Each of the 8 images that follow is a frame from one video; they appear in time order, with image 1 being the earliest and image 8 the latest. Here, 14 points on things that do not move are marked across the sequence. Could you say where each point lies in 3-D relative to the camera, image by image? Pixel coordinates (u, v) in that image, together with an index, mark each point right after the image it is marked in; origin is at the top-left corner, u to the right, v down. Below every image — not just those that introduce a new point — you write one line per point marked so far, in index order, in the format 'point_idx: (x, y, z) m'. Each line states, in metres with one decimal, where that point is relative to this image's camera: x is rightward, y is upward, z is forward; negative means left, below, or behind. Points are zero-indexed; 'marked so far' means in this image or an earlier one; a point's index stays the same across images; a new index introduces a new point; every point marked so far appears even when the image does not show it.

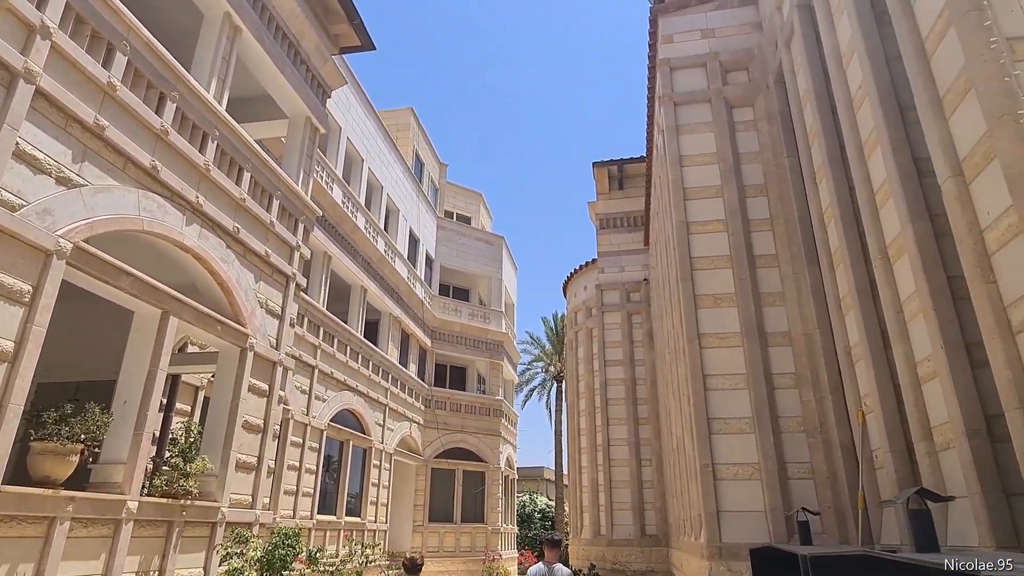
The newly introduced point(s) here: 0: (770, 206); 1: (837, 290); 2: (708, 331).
0: (+3.9, +1.2, +9.3) m
1: (+4.0, 0.0, +7.5) m
2: (+2.8, -0.6, +8.7) m
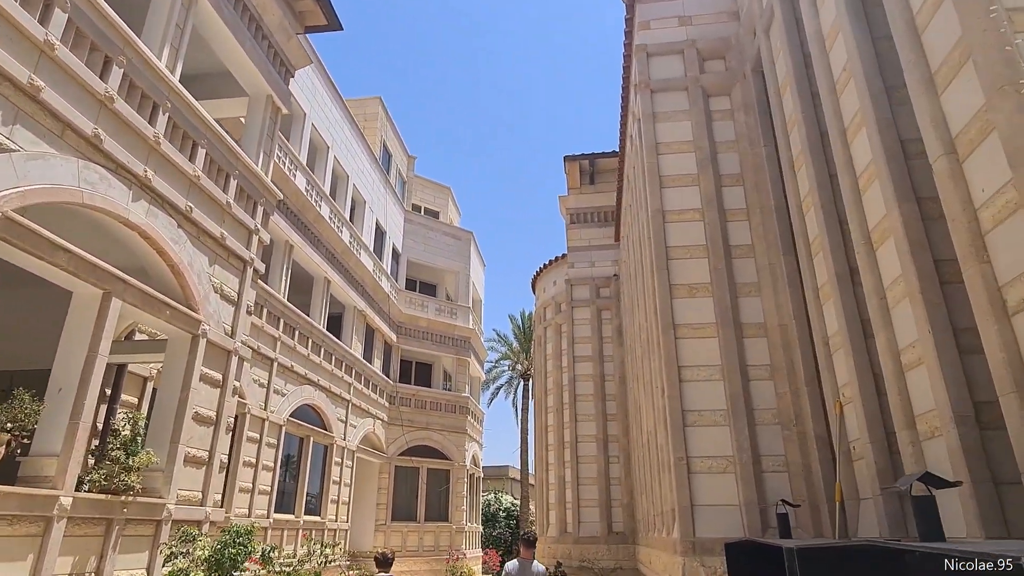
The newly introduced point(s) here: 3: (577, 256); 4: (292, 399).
0: (+3.5, +1.4, +9.1) m
1: (+3.6, +0.1, +7.3) m
2: (+2.4, -0.5, +8.5) m
3: (+2.1, +1.0, +19.9) m
4: (-6.2, -3.1, +17.2) m
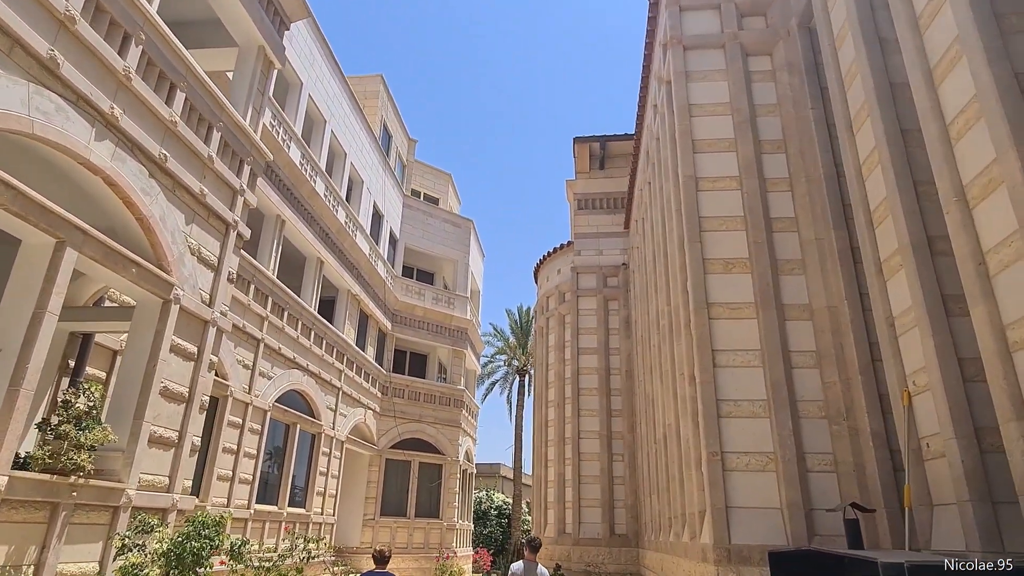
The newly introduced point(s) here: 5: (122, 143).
0: (+3.7, +1.7, +8.2) m
1: (+3.8, +0.4, +6.4) m
2: (+2.5, -0.1, +7.6) m
3: (+2.2, +1.4, +19.0) m
4: (-6.2, -2.5, +16.2) m
5: (-4.7, +1.8, +7.4) m
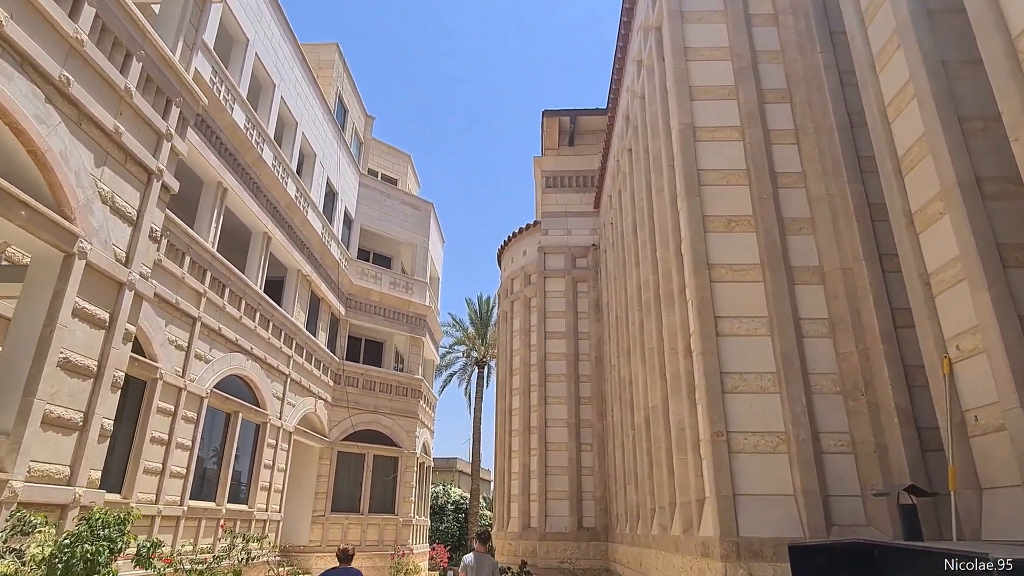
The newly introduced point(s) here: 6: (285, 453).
0: (+3.4, +2.1, +7.3) m
1: (+3.6, +0.8, +5.6) m
2: (+2.3, +0.3, +6.7) m
3: (+1.1, +1.9, +18.0) m
4: (-7.1, -1.9, +14.7) m
5: (-4.9, +2.3, +6.0) m
6: (-7.0, -5.1, +18.8) m
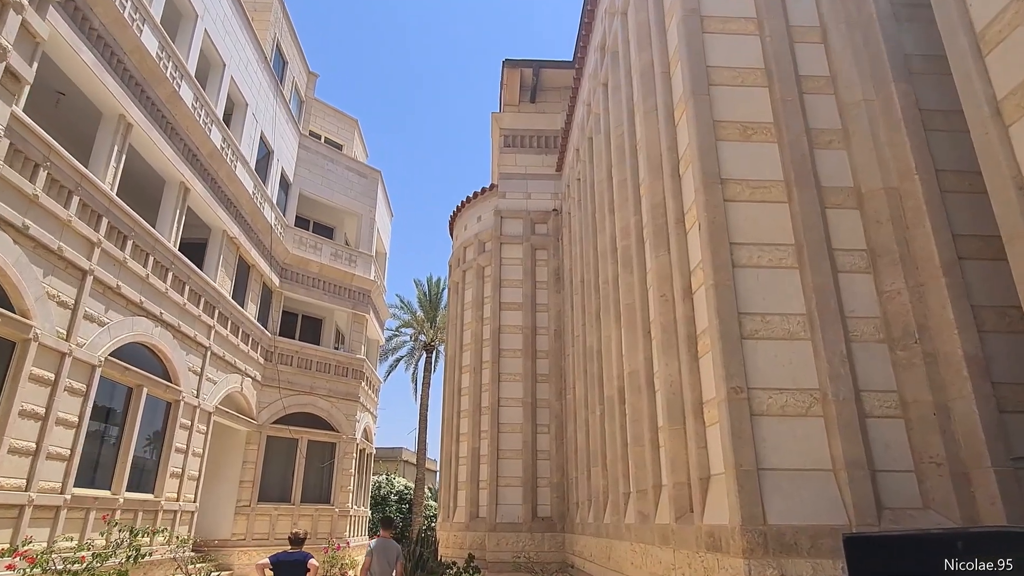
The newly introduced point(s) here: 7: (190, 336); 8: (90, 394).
0: (+3.0, +2.7, +6.0) m
1: (+3.3, +1.4, +4.3) m
2: (+1.9, +1.0, +5.3) m
3: (-0.1, +2.8, +16.4) m
4: (-8.1, -0.9, +12.5) m
5: (-5.2, +3.1, +4.0) m
6: (-8.4, -4.0, +16.7) m
7: (-8.2, -1.2, +15.7) m
8: (-8.1, -2.0, +11.8) m
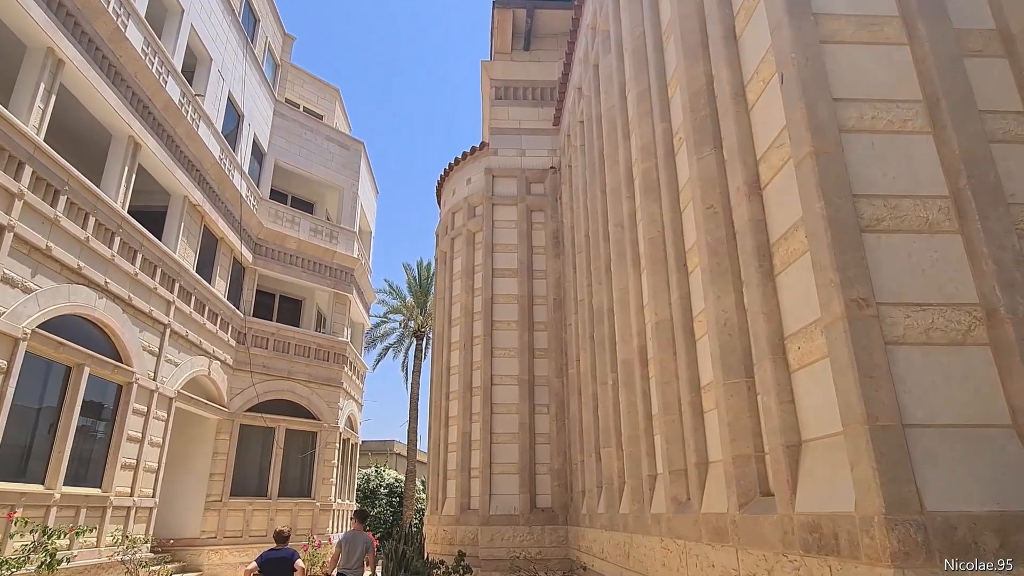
0: (+3.0, +3.4, +4.3) m
1: (+3.3, +2.1, +2.6) m
2: (+1.9, +1.7, +3.6) m
3: (-0.3, +3.6, +14.8) m
4: (-8.2, -0.2, +10.8) m
5: (-5.2, +3.7, +2.2) m
6: (-8.5, -3.3, +15.0) m
7: (-8.4, -0.5, +14.0) m
8: (-8.2, -1.4, +10.0) m
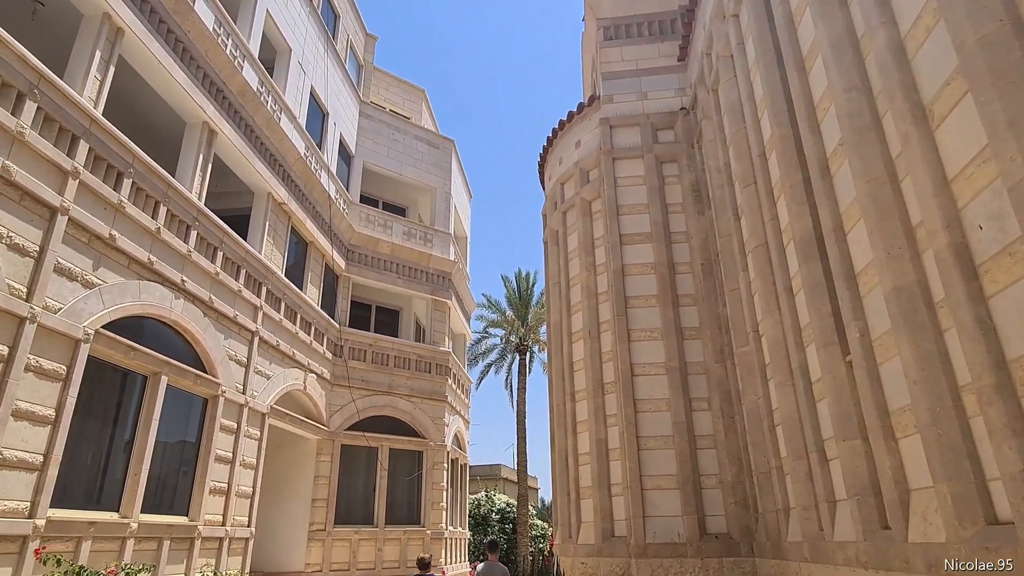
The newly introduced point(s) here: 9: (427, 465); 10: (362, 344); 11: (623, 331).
0: (+3.7, +4.5, +1.5) m
1: (+3.9, +3.3, -0.3) m
2: (+2.6, +2.7, +0.9) m
3: (+2.1, +4.1, +12.3) m
4: (-6.1, -0.2, +9.4) m
5: (-4.7, +4.3, +0.6) m
6: (-5.6, -3.4, +13.4) m
7: (-5.8, -0.6, +12.5) m
8: (-6.1, -1.3, +8.6) m
9: (-2.7, -5.5, +19.1) m
10: (-4.6, -1.7, +18.6) m
11: (+1.9, -0.7, +10.6) m
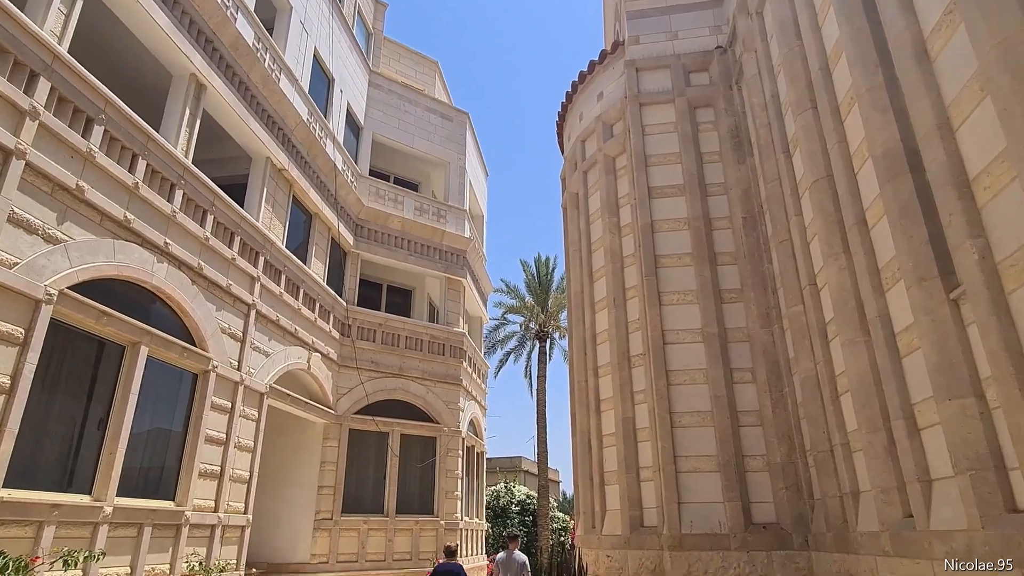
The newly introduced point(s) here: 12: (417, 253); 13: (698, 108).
0: (+3.6, +5.1, +0.1) m
1: (+3.7, +3.8, -1.6) m
2: (+2.5, +3.2, -0.4) m
3: (+2.3, +4.7, +11.0) m
4: (-5.9, +0.4, +8.4) m
5: (-4.8, +4.8, -0.4) m
6: (-5.3, -2.7, +12.5) m
7: (-5.5, +0.1, +11.5) m
8: (-6.0, -0.7, +7.6) m
9: (-2.1, -4.8, +18.1) m
10: (-4.1, -1.0, +17.6) m
11: (+2.1, -0.1, +9.3) m
12: (-3.0, +1.1, +19.6) m
13: (+3.1, +3.0, +10.3) m
